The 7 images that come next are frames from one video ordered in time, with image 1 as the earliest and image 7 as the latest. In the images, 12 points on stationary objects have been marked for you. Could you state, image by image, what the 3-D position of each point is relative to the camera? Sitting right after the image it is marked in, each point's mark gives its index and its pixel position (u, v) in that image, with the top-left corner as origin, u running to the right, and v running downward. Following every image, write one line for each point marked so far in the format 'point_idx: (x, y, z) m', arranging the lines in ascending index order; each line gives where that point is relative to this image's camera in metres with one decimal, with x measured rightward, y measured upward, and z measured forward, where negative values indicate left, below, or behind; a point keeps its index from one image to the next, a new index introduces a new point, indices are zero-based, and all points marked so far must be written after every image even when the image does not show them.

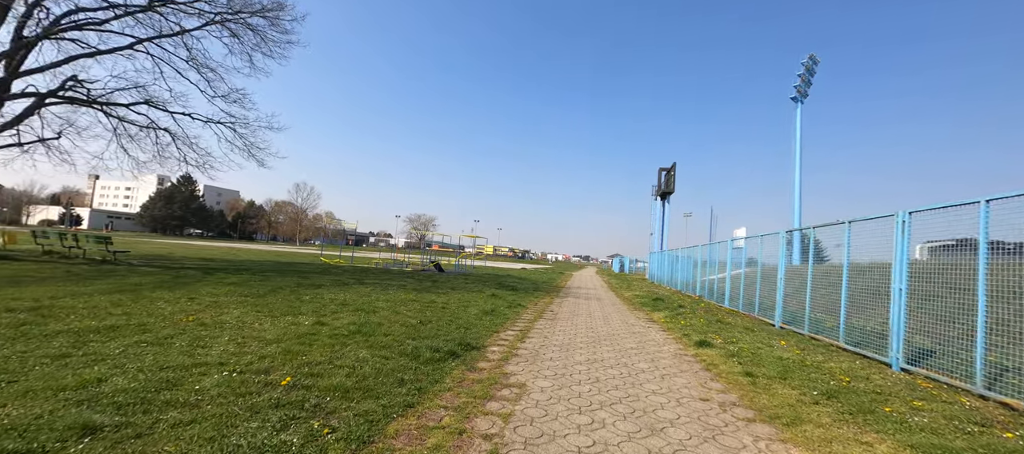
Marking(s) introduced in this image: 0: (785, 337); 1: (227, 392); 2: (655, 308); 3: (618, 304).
0: (+4.8, -2.0, +7.2) m
1: (-2.2, -1.3, +3.2) m
2: (+4.1, -2.3, +11.6) m
3: (+3.4, -2.5, +12.7) m
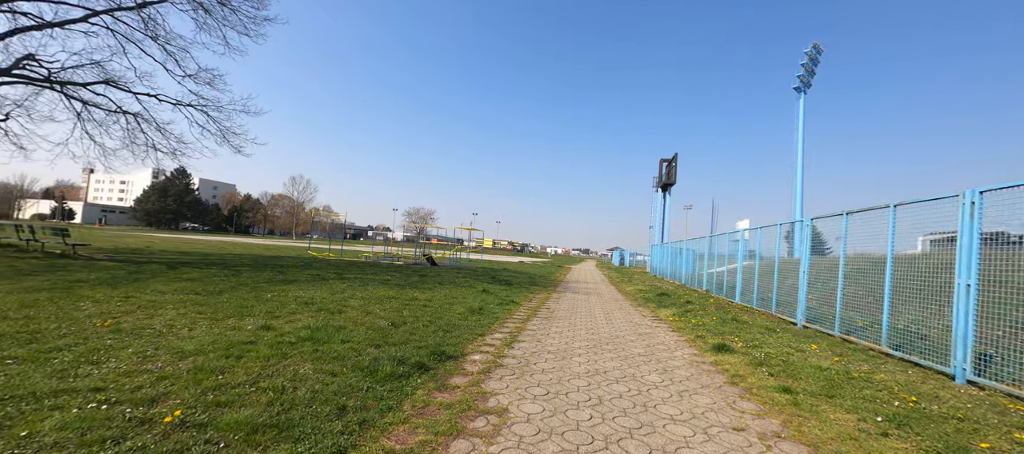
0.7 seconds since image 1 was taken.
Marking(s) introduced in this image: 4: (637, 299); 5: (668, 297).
0: (+4.7, -1.7, +6.2) m
1: (-2.4, -1.2, +2.2) m
2: (+3.9, -2.1, +10.6) m
3: (+3.2, -2.2, +11.7) m
4: (+3.9, -2.2, +12.3) m
5: (+4.6, -2.1, +11.8) m
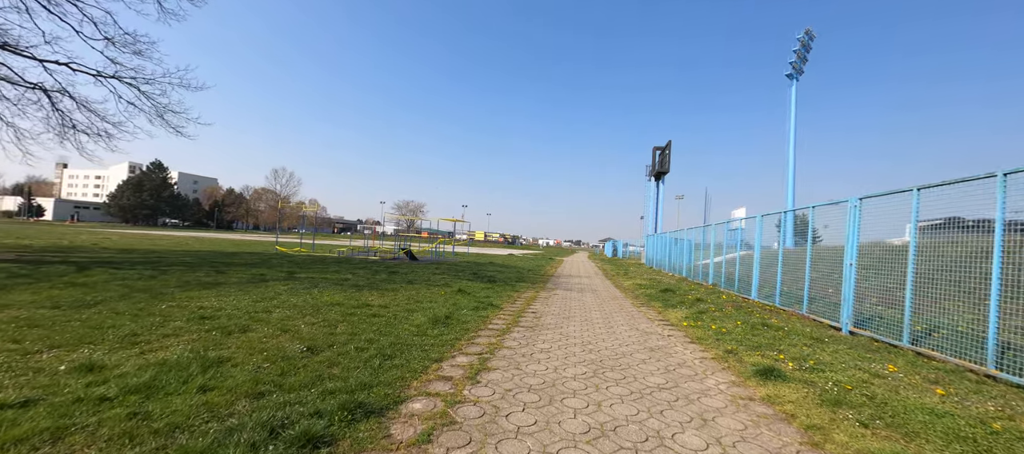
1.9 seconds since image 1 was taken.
0: (+4.3, -1.5, +4.7) m
1: (-2.7, -1.1, +0.5) m
2: (+3.5, -1.7, +9.1) m
3: (+2.7, -1.8, +10.2) m
4: (+3.4, -1.8, +10.7) m
5: (+4.2, -1.7, +10.3) m
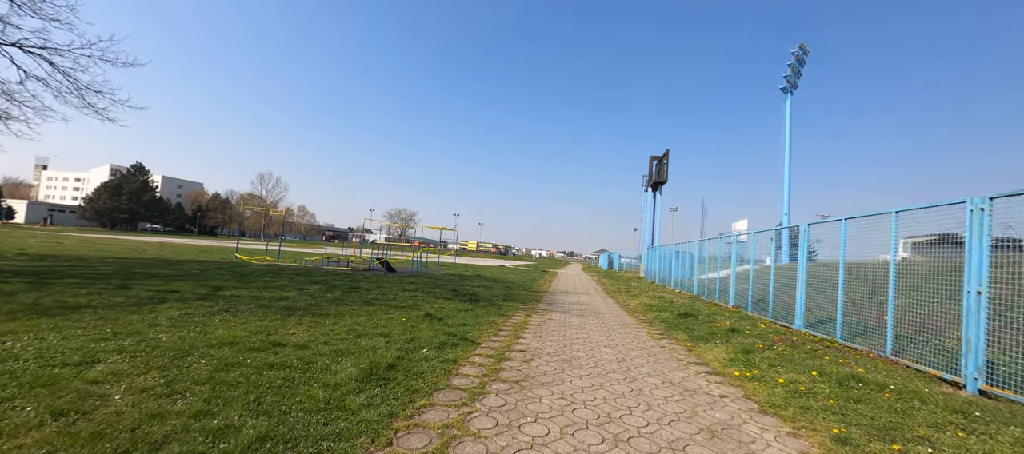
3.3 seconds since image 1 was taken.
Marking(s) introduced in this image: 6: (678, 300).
0: (+4.1, -1.6, +2.7) m
1: (-2.8, -0.9, -1.5) m
2: (+3.2, -1.9, +7.1) m
3: (+2.4, -2.0, +8.2) m
4: (+3.1, -2.1, +8.8) m
5: (+3.9, -2.0, +8.3) m
6: (+5.0, -2.2, +12.2) m
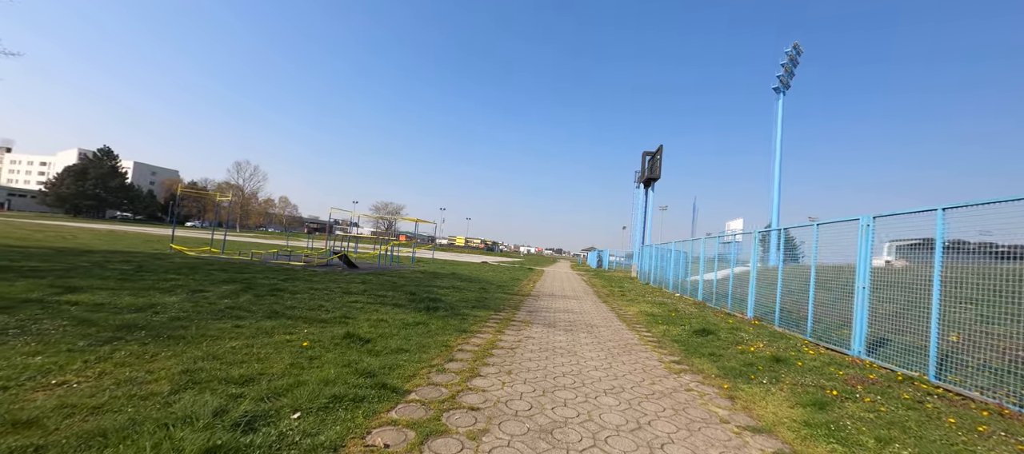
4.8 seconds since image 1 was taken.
0: (+3.7, -1.5, +0.8) m
1: (-3.0, -0.8, -3.7) m
2: (+2.7, -1.8, +5.1) m
3: (+1.9, -1.9, +6.2) m
4: (+2.5, -1.9, +6.8) m
5: (+3.4, -1.8, +6.4) m
6: (+4.4, -2.1, +10.2) m
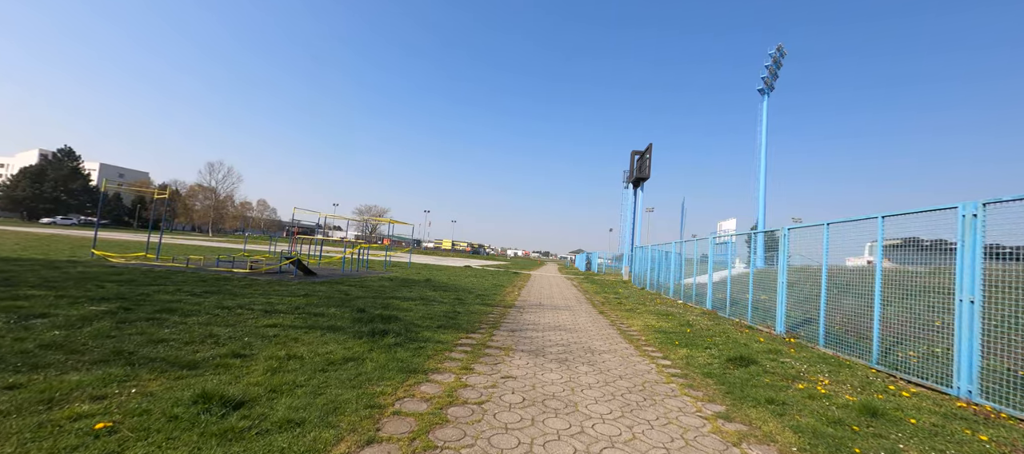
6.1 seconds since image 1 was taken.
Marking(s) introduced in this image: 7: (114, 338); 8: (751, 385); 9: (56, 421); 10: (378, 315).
0: (+3.6, -1.4, -0.9) m
1: (-3.0, -0.7, -5.6) m
2: (+2.5, -1.7, +3.4) m
3: (+1.6, -1.8, +4.4) m
4: (+2.2, -1.8, +5.0) m
5: (+3.0, -1.7, +4.6) m
6: (+3.9, -2.0, +8.5) m
7: (-4.0, -1.1, +4.2) m
8: (+2.6, -1.8, +4.5) m
9: (-2.7, -1.2, +2.6) m
10: (-2.2, -1.5, +6.8) m
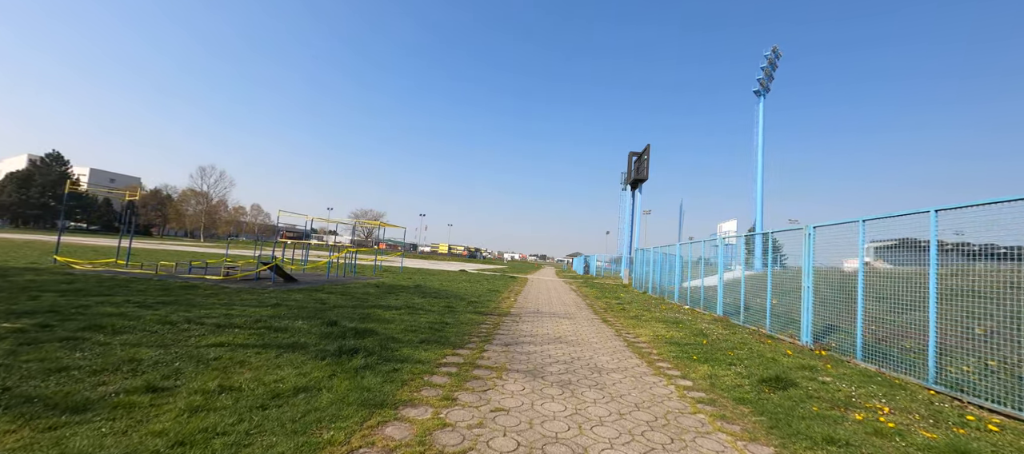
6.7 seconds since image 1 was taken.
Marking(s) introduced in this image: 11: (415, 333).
0: (+3.6, -1.3, -1.8) m
1: (-3.0, -0.6, -6.5) m
2: (+2.4, -1.6, +2.6) m
3: (+1.5, -1.8, +3.6) m
4: (+2.2, -1.8, +4.2) m
5: (+3.0, -1.7, +3.8) m
6: (+3.8, -2.0, +7.7) m
7: (-4.1, -1.1, +3.4) m
8: (+2.6, -1.7, +3.7) m
9: (-2.7, -1.1, +1.7) m
10: (-2.3, -1.5, +6.0) m
11: (-1.4, -1.6, +6.3) m
